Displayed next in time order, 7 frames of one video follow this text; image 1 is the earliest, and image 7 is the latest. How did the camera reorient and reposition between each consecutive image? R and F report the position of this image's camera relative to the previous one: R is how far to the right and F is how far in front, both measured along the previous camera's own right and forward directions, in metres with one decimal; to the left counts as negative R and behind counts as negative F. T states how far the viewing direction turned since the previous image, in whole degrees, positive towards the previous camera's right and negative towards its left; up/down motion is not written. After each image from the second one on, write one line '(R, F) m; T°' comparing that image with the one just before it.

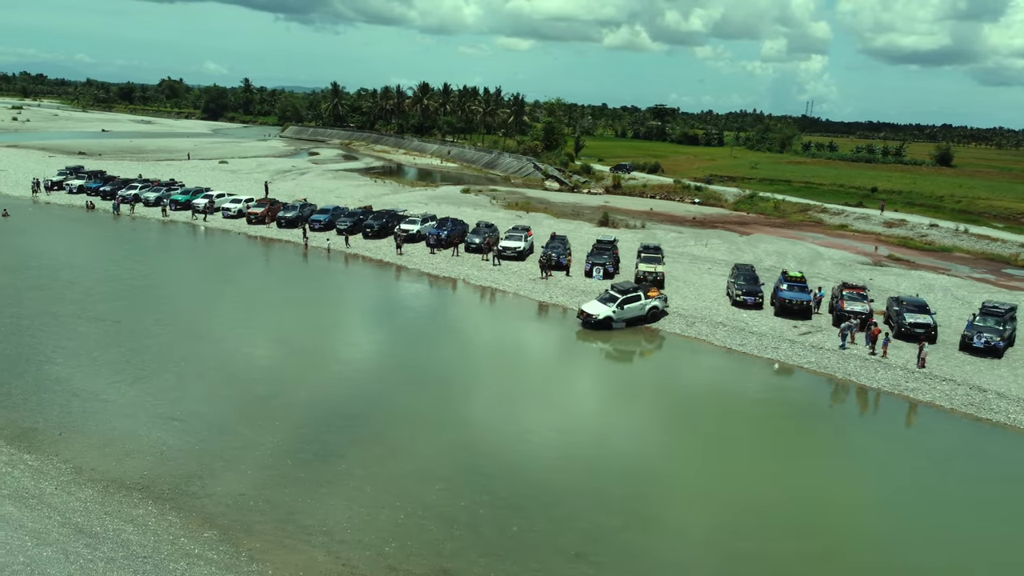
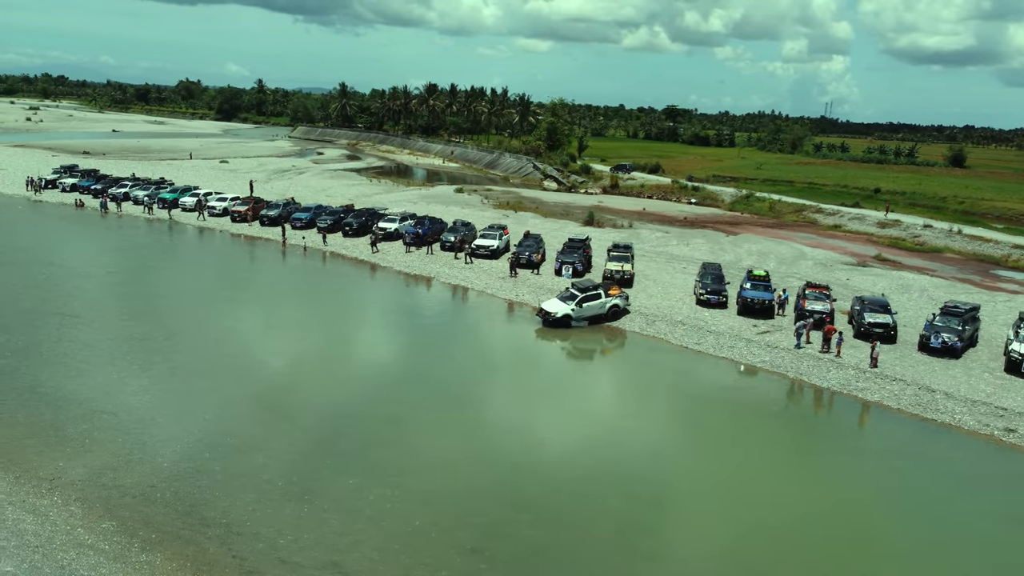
(+2.6, +0.1) m; -1°
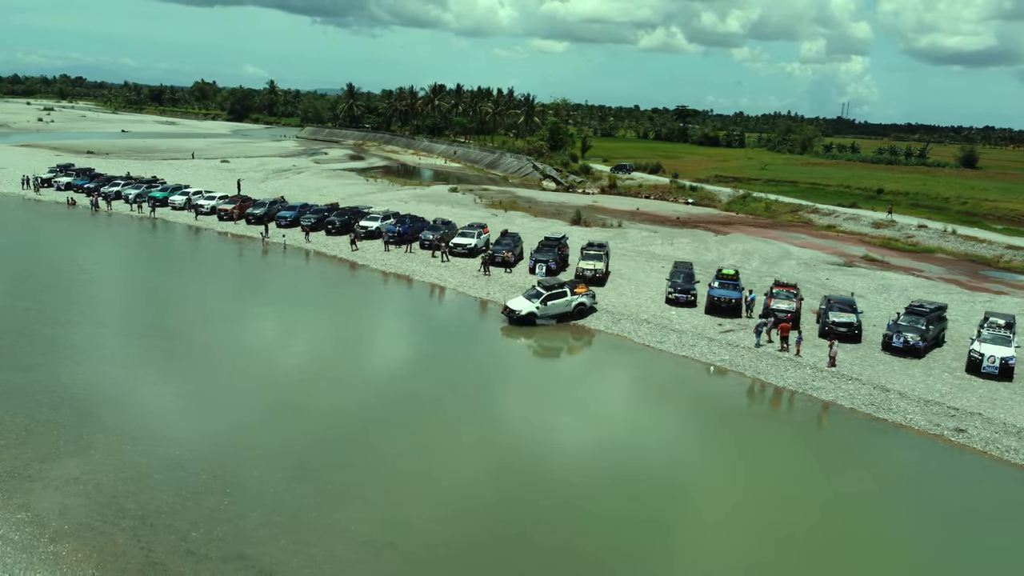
(+2.2, 0.0) m; -1°
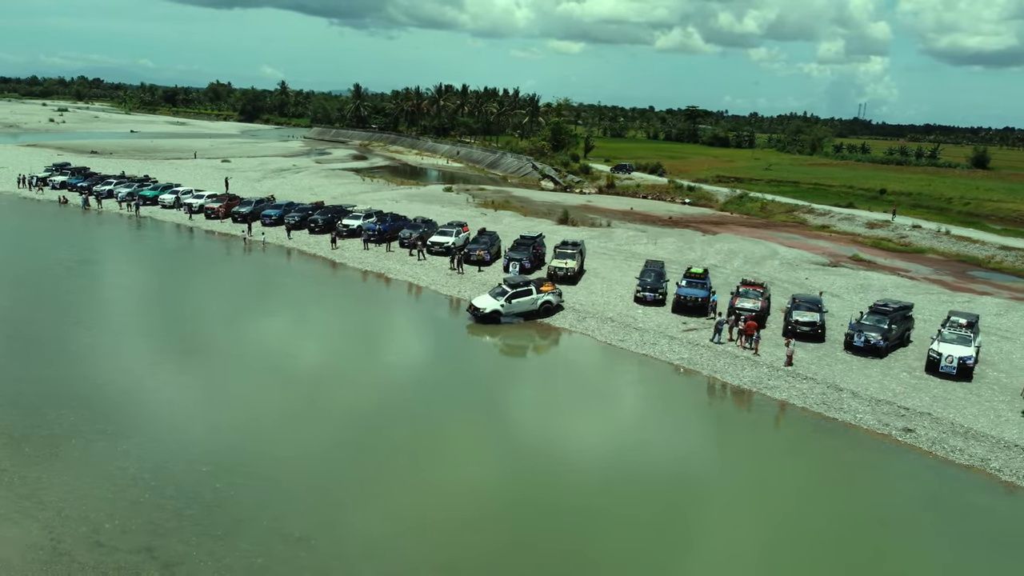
(+2.2, +0.1) m; -1°
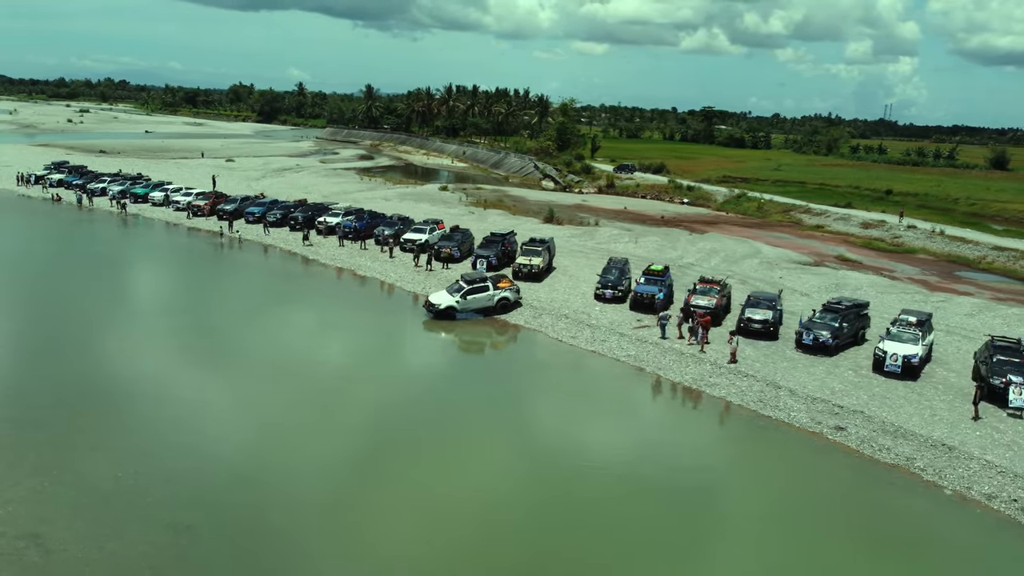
(+3.0, +0.1) m; -1°
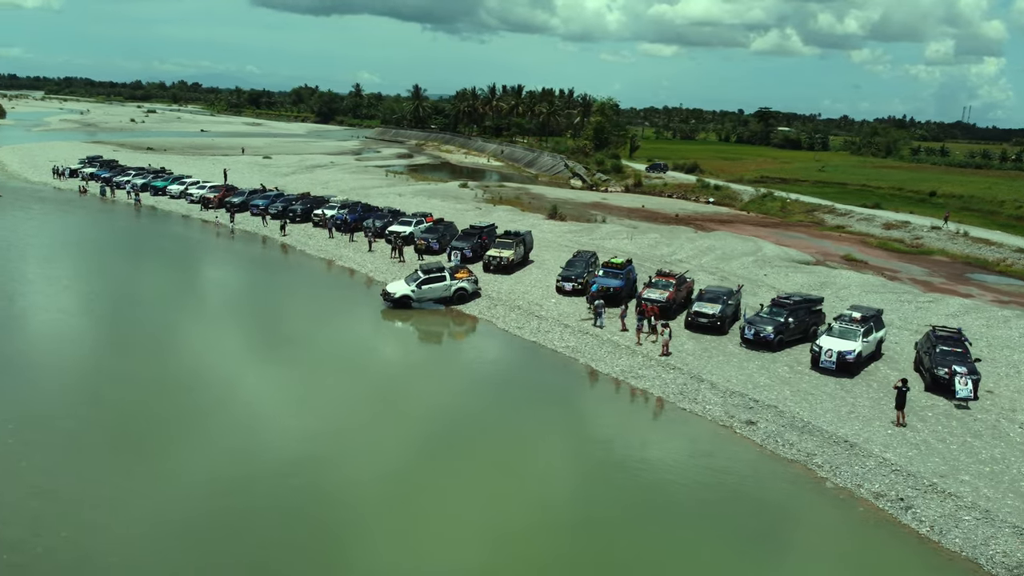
(+4.8, +0.1) m; -4°
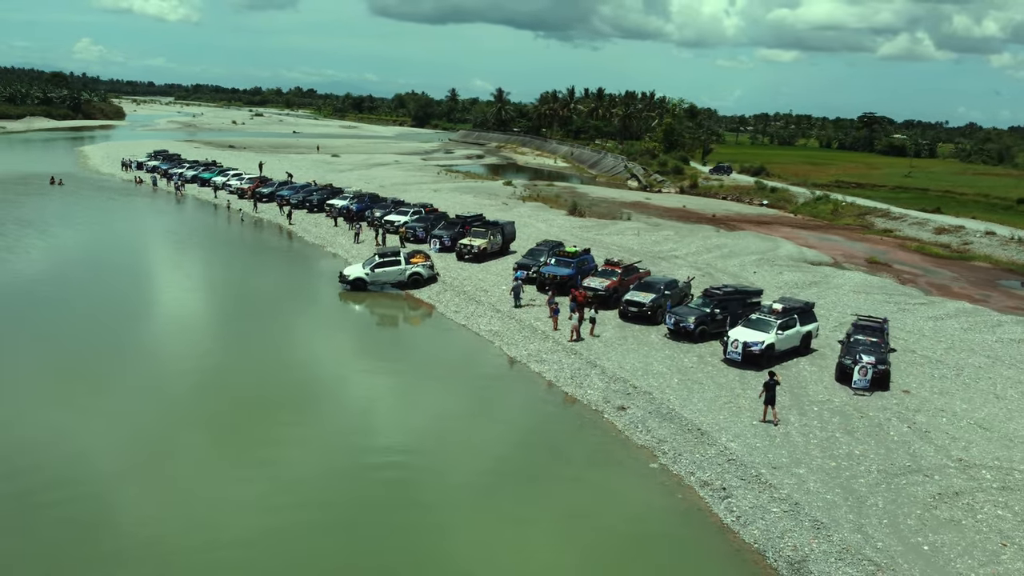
(+6.9, +0.4) m; -7°
